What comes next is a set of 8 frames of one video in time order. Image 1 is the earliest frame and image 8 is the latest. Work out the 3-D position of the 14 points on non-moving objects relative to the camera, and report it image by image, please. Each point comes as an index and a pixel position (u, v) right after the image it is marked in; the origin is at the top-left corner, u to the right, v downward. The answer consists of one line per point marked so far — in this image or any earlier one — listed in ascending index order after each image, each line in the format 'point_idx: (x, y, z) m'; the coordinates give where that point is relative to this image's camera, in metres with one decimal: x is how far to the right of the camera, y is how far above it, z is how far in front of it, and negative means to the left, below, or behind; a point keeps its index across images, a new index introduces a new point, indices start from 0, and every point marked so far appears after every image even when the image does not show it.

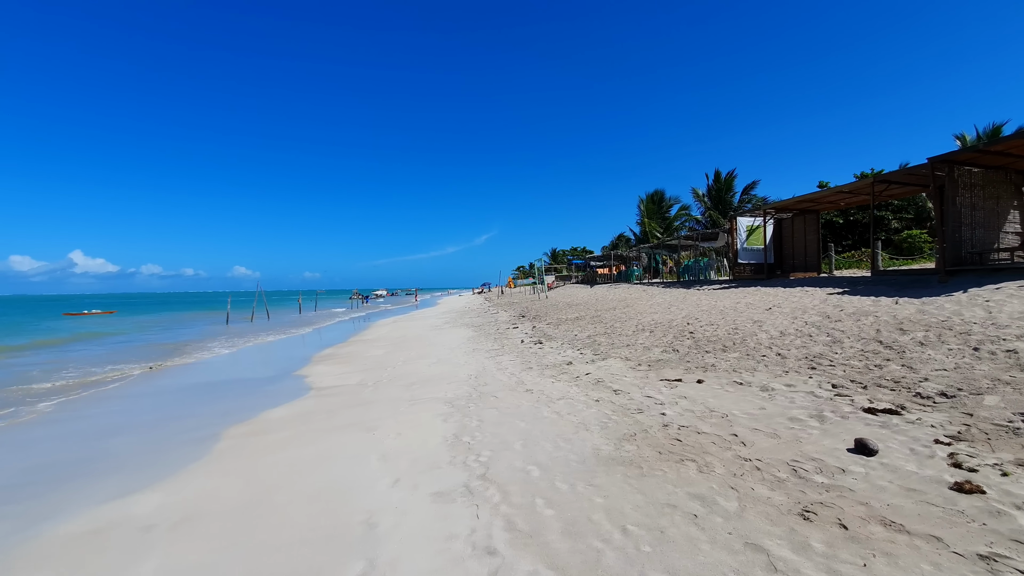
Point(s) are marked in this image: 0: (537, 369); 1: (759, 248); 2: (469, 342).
0: (+0.4, -1.2, +7.6) m
1: (+8.7, +1.4, +17.7) m
2: (-1.0, -1.3, +12.1) m
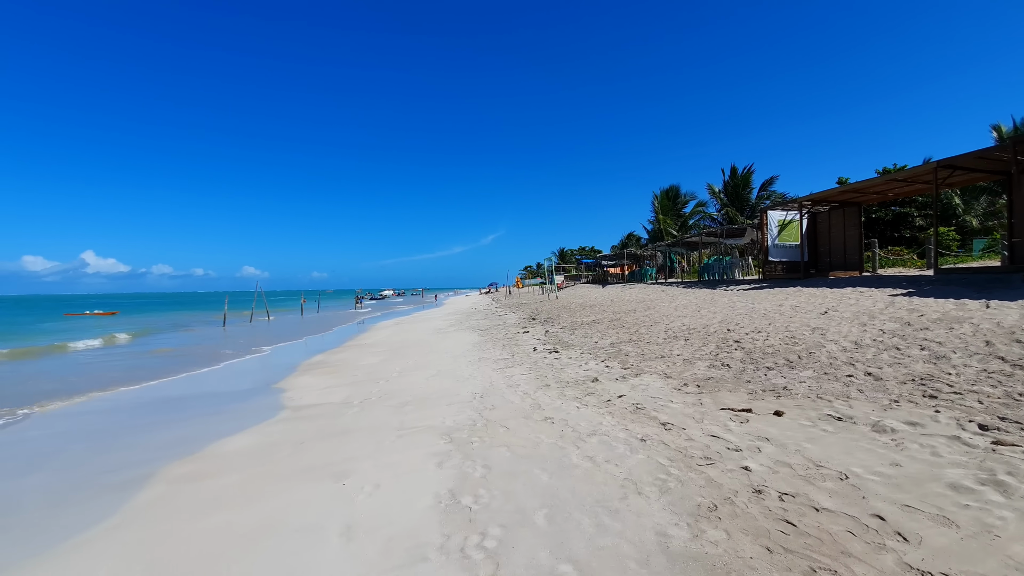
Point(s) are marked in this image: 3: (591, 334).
0: (+0.5, -1.2, +6.2) m
1: (+9.0, +1.4, +16.2) m
2: (-0.8, -1.3, +10.7) m
3: (+1.7, -1.0, +10.7) m
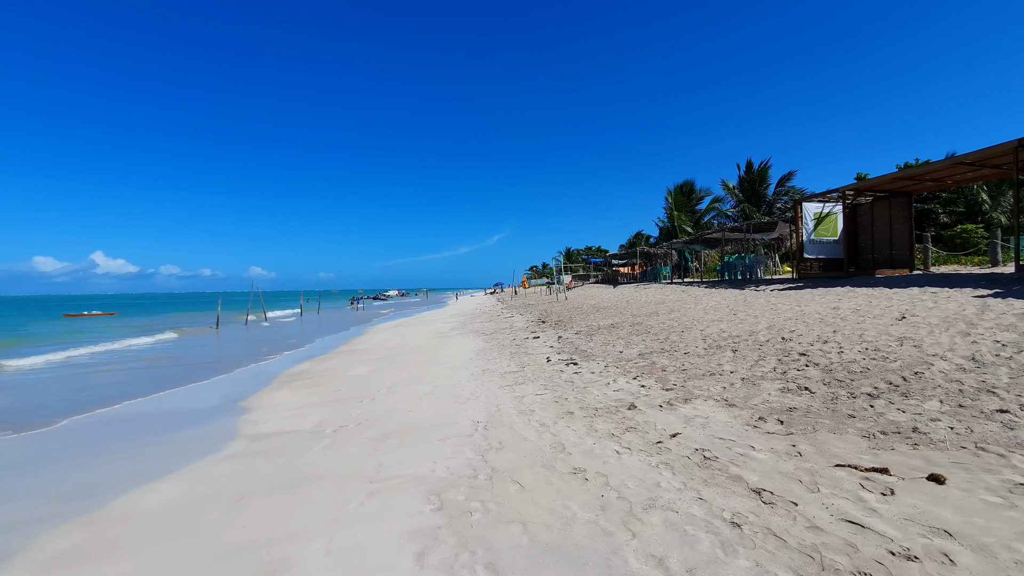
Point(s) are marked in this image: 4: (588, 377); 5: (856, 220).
0: (+0.7, -1.2, +4.7) m
1: (+9.2, +1.4, +14.7) m
2: (-0.6, -1.3, +9.3) m
3: (+1.9, -1.0, +9.3) m
4: (+1.0, -1.1, +6.6) m
5: (+9.8, +1.9, +14.4) m
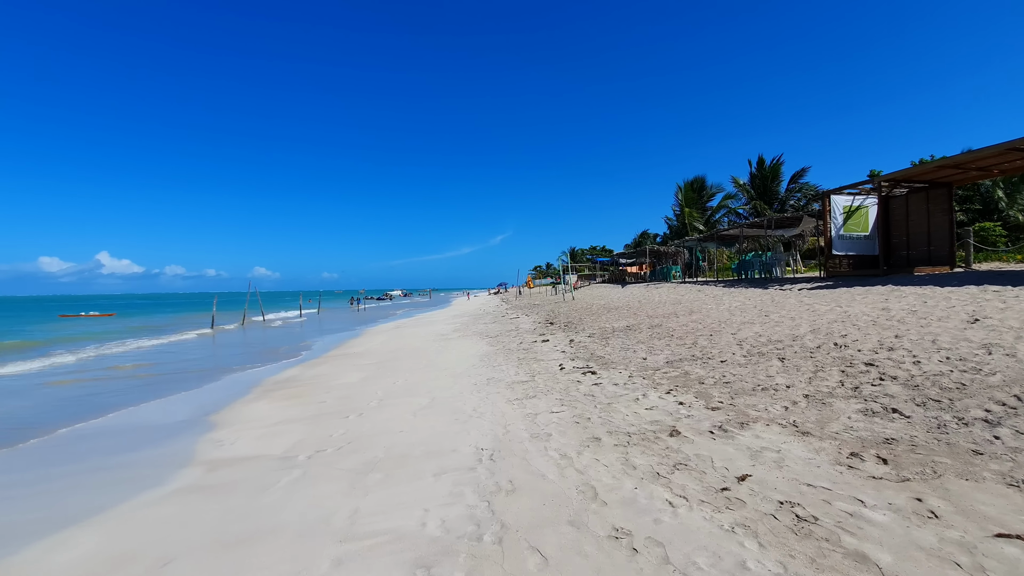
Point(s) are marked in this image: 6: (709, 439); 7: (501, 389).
0: (+0.8, -1.2, +3.8) m
1: (+9.4, +1.4, +13.6) m
2: (-0.5, -1.3, +8.3) m
3: (+2.0, -0.9, +8.3) m
4: (+1.1, -1.1, +5.6) m
5: (+10.0, +2.0, +13.4) m
6: (+1.5, -1.1, +3.8) m
7: (-0.1, -1.3, +6.3) m
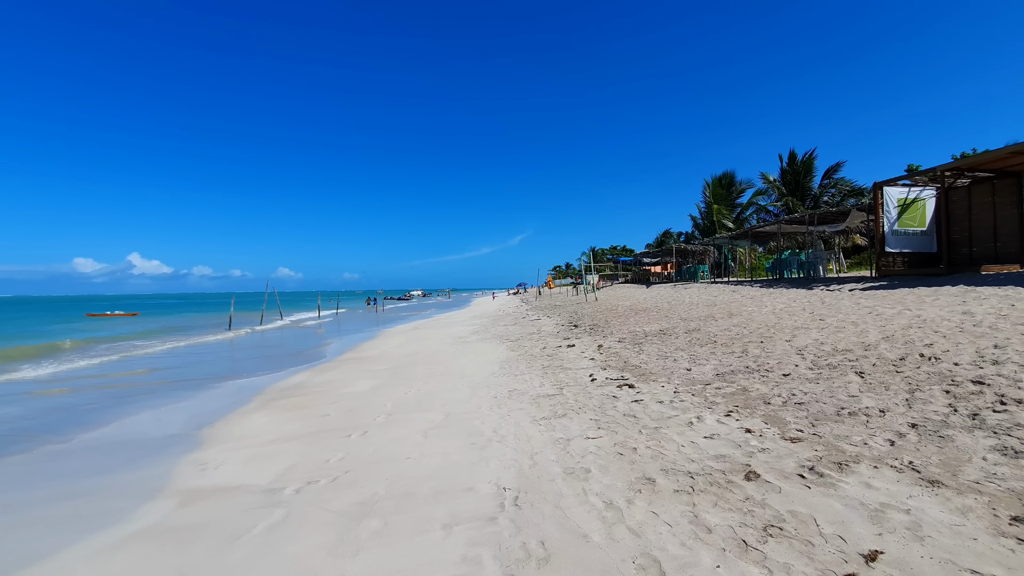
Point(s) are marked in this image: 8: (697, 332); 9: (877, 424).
0: (+0.9, -1.2, +2.9) m
1: (+9.9, +1.4, +12.5) m
2: (-0.1, -1.3, +7.5) m
3: (+2.3, -0.9, +7.4) m
4: (+1.3, -1.1, +4.7) m
5: (+10.5, +2.0, +12.2) m
6: (+1.6, -1.1, +2.9) m
7: (+0.1, -1.3, +5.5) m
8: (+3.3, -0.8, +9.1) m
9: (+2.7, -1.0, +3.7) m
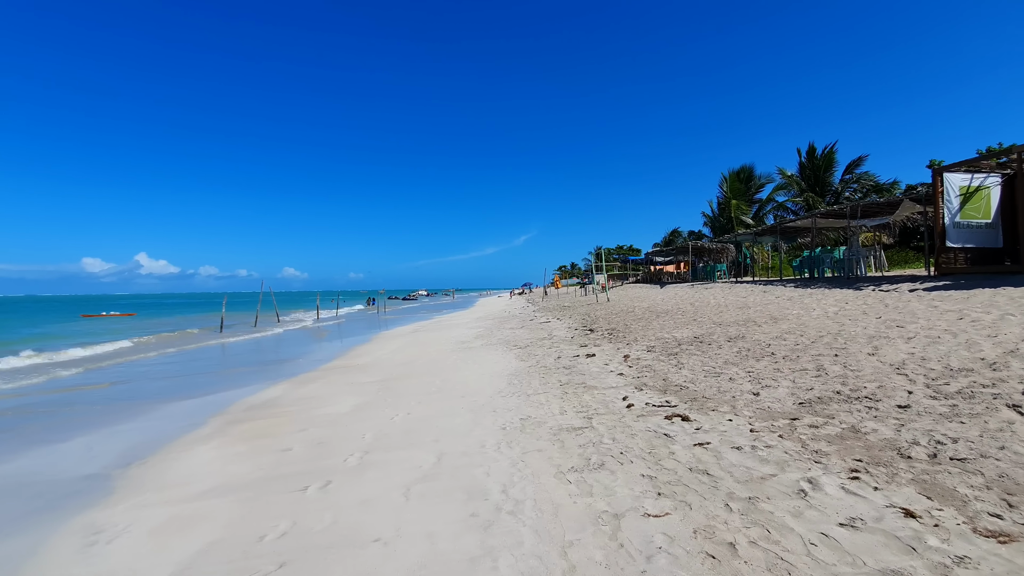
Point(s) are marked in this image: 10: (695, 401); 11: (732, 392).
0: (+1.0, -1.2, +1.5) m
1: (+10.1, +1.4, +11.0) m
2: (0.0, -1.3, +6.1) m
3: (+2.5, -0.9, +5.9) m
4: (+1.5, -1.1, +3.3) m
5: (+10.7, +2.0, +10.7) m
6: (+1.7, -1.1, +1.5) m
7: (+0.3, -1.3, +4.1) m
8: (+3.5, -0.8, +7.6) m
9: (+2.8, -1.0, +2.3) m
10: (+1.7, -1.1, +4.8) m
11: (+2.2, -1.0, +4.9) m
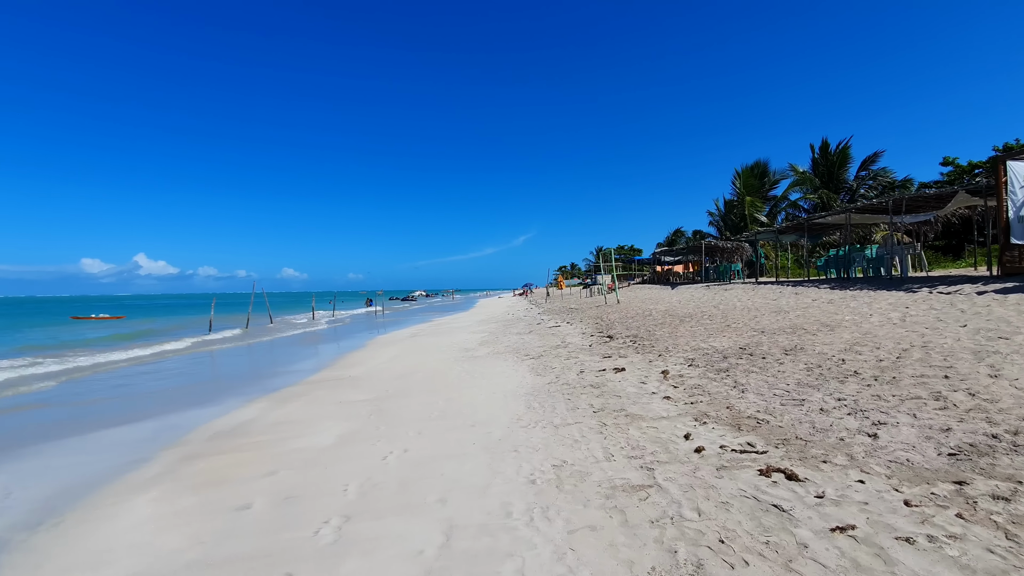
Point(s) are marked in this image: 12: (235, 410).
0: (+1.3, -1.2, +0.3) m
1: (+10.3, +1.4, +9.8) m
2: (+0.2, -1.3, +4.9) m
3: (+2.7, -1.0, +4.7) m
4: (+1.7, -1.2, +2.1) m
5: (+10.9, +1.9, +9.5) m
6: (+2.0, -1.1, +0.2) m
7: (+0.5, -1.3, +2.9) m
8: (+3.7, -0.8, +6.4) m
9: (+3.0, -1.0, +1.1) m
10: (+2.0, -1.1, +3.6) m
11: (+2.4, -1.0, +3.7) m
12: (-4.1, -1.8, +7.5) m
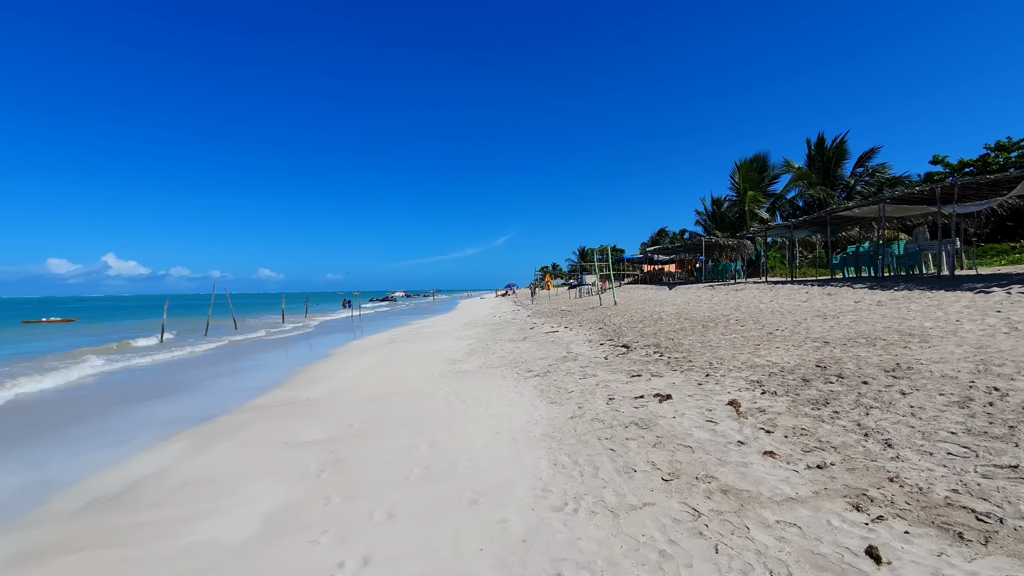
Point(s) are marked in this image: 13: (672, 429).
0: (+1.6, -1.2, -1.5) m
1: (+10.3, +1.4, +8.3) m
2: (+0.4, -1.3, +3.1) m
3: (+2.9, -1.0, +3.0) m
4: (+2.0, -1.1, +0.3) m
5: (+10.9, +1.9, +8.1) m
6: (+2.3, -1.1, -1.5) m
7: (+0.7, -1.3, +1.1) m
8: (+3.8, -0.8, +4.7) m
9: (+3.3, -1.0, -0.6) m
10: (+2.2, -1.1, +1.9) m
11: (+2.6, -1.0, +2.0) m
12: (-4.0, -1.8, +5.5) m
13: (+1.3, -1.2, +4.3) m
